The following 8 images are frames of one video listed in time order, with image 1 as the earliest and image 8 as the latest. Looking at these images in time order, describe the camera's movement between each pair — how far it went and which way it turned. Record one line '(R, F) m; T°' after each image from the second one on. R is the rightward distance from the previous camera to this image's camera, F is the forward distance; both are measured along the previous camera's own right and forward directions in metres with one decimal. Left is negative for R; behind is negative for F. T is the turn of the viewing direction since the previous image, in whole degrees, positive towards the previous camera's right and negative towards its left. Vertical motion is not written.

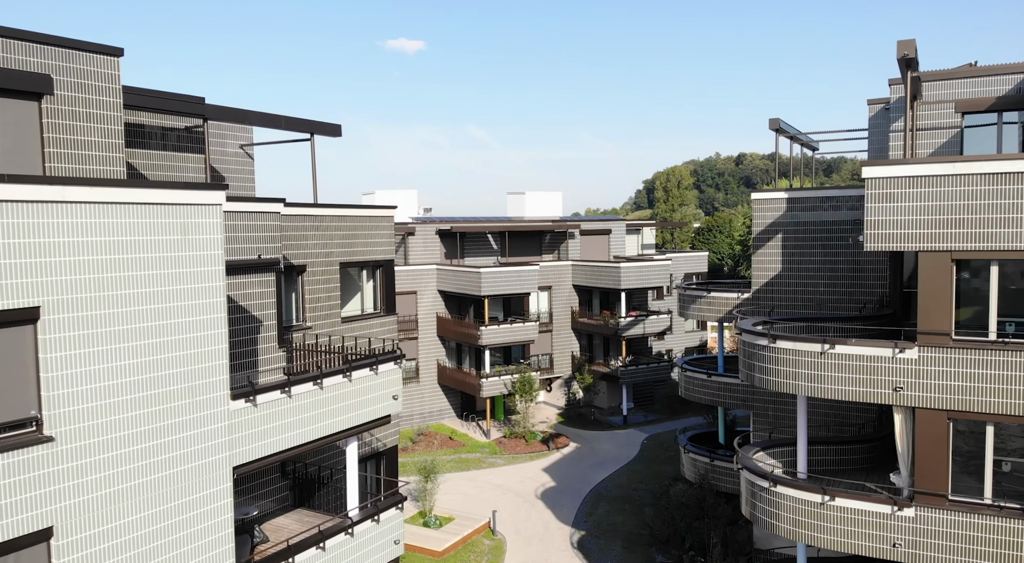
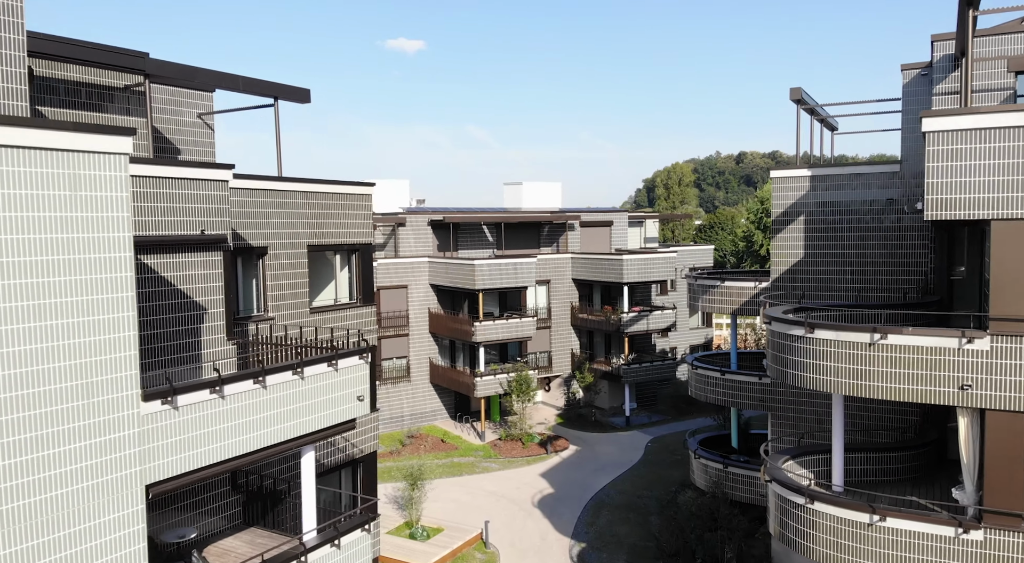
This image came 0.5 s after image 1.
(+0.2, +2.3) m; 0°
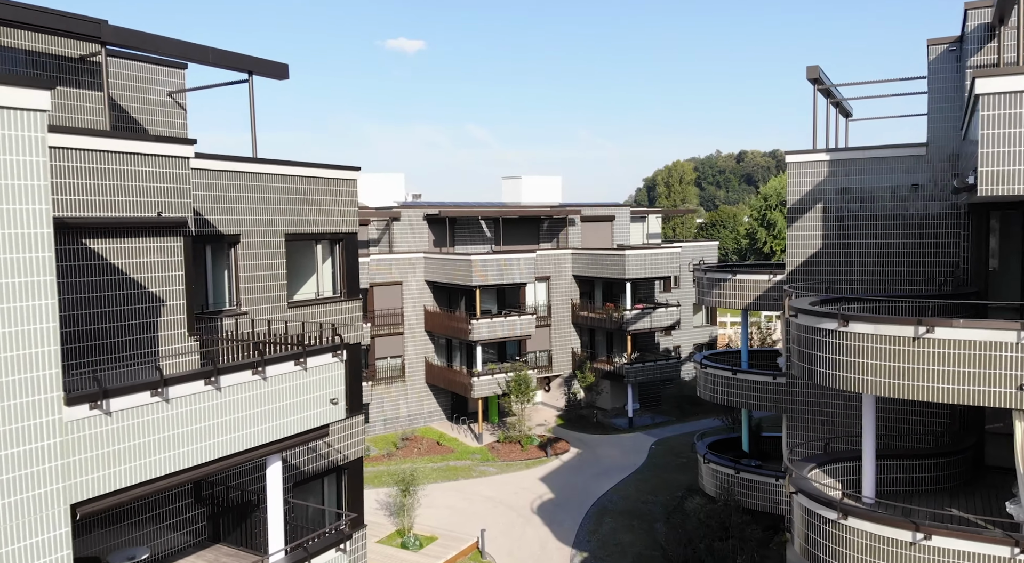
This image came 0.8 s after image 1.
(+0.1, +1.4) m; 0°
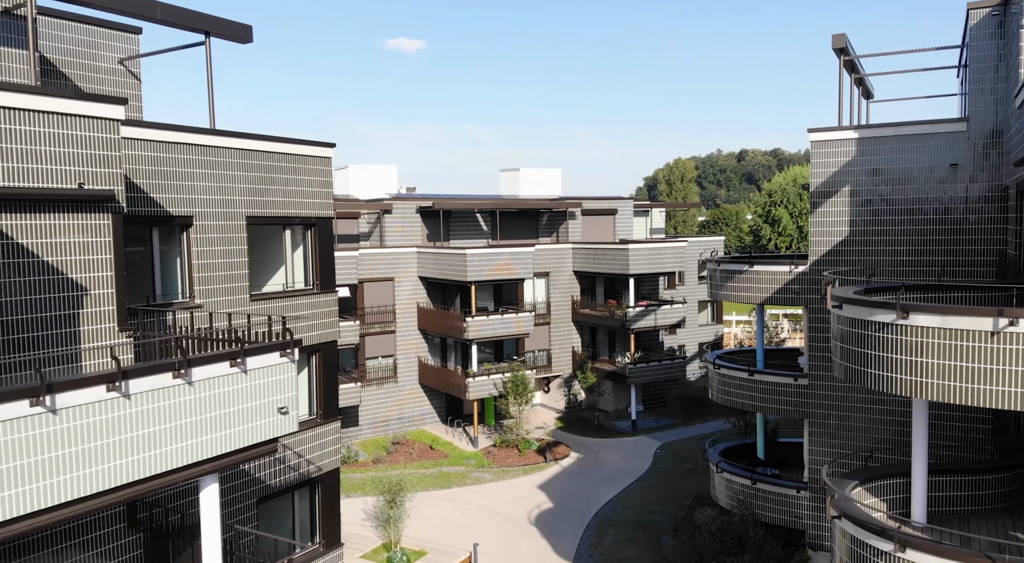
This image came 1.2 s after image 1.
(+0.1, +1.9) m; 0°
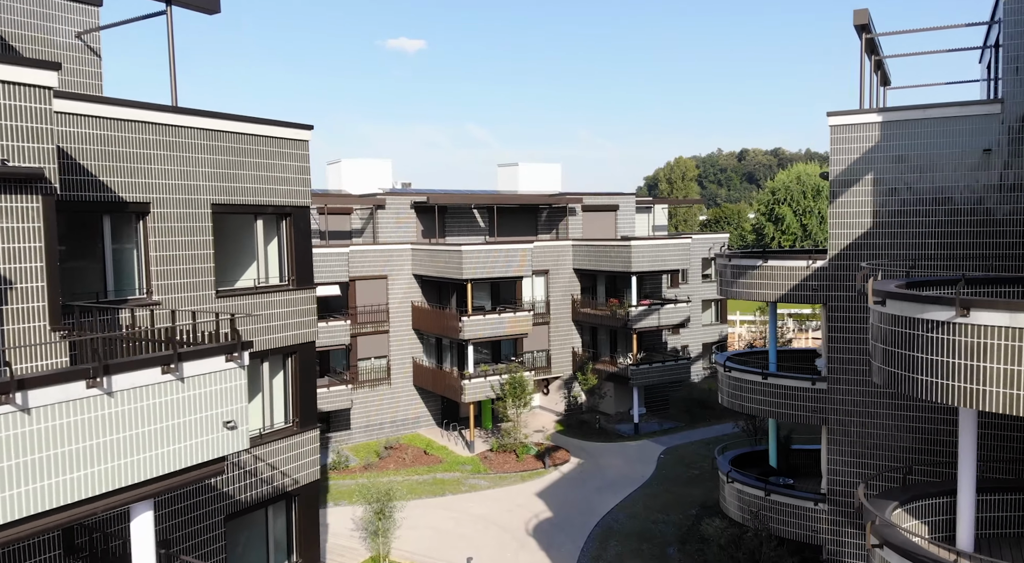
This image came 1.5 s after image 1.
(+0.1, +1.3) m; 0°
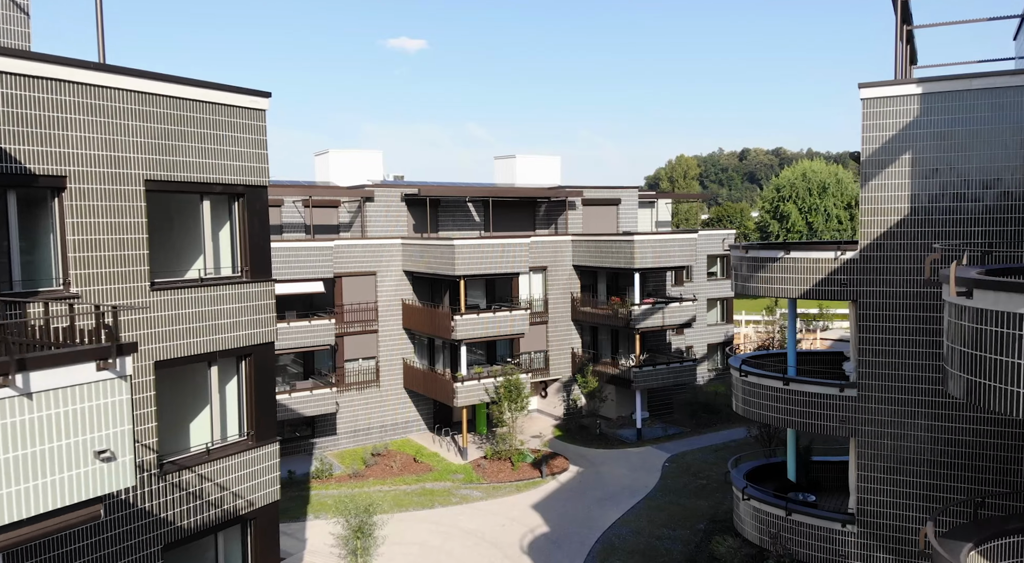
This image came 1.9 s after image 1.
(+0.2, +1.9) m; 0°
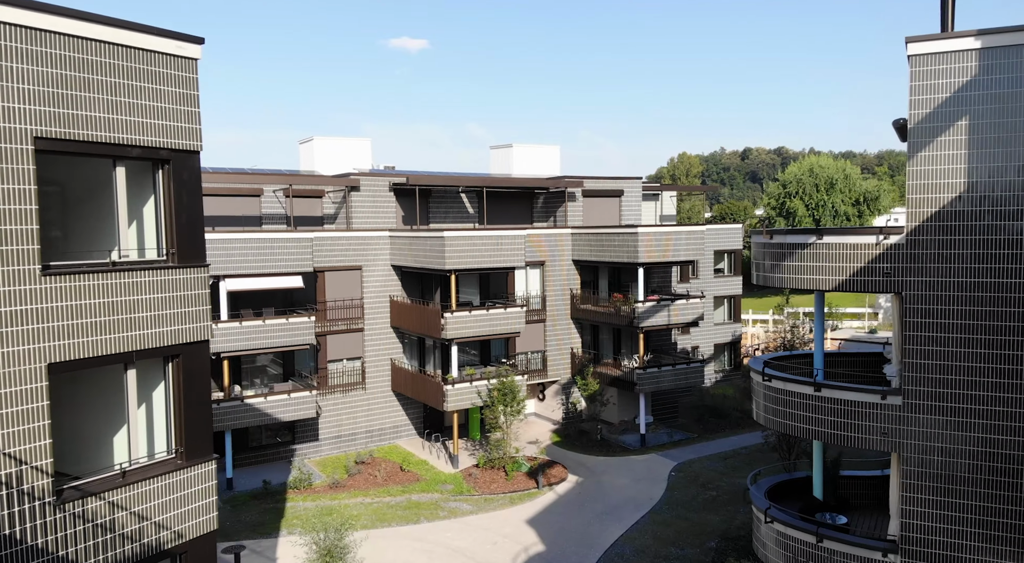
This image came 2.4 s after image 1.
(+0.2, +2.2) m; 0°
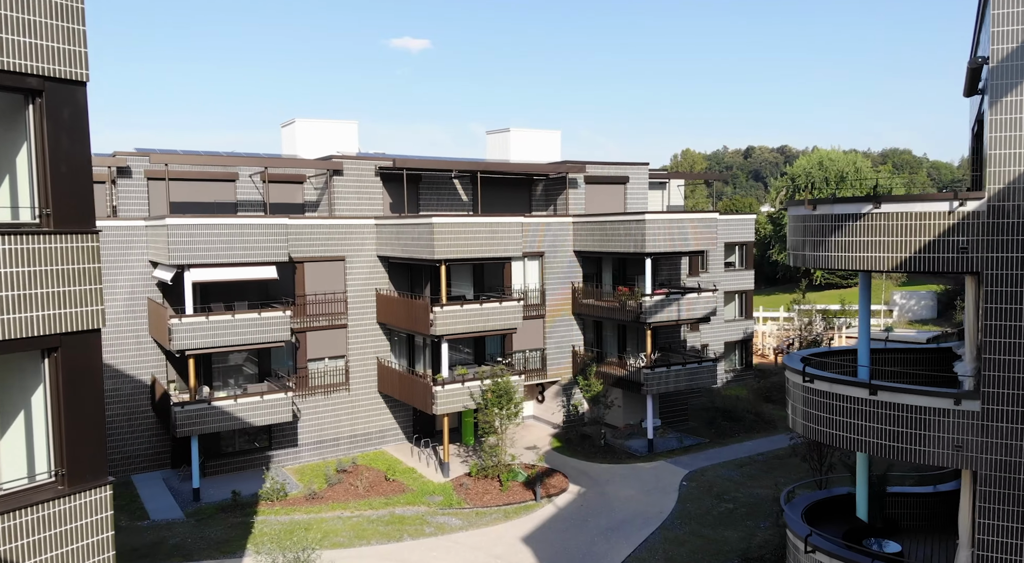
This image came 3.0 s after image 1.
(+0.2, +2.5) m; 0°
